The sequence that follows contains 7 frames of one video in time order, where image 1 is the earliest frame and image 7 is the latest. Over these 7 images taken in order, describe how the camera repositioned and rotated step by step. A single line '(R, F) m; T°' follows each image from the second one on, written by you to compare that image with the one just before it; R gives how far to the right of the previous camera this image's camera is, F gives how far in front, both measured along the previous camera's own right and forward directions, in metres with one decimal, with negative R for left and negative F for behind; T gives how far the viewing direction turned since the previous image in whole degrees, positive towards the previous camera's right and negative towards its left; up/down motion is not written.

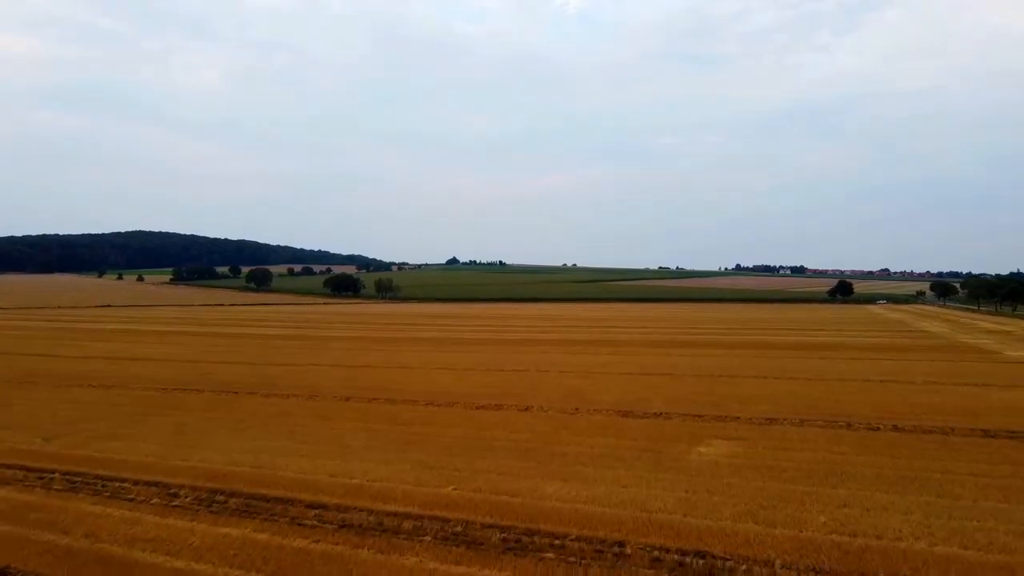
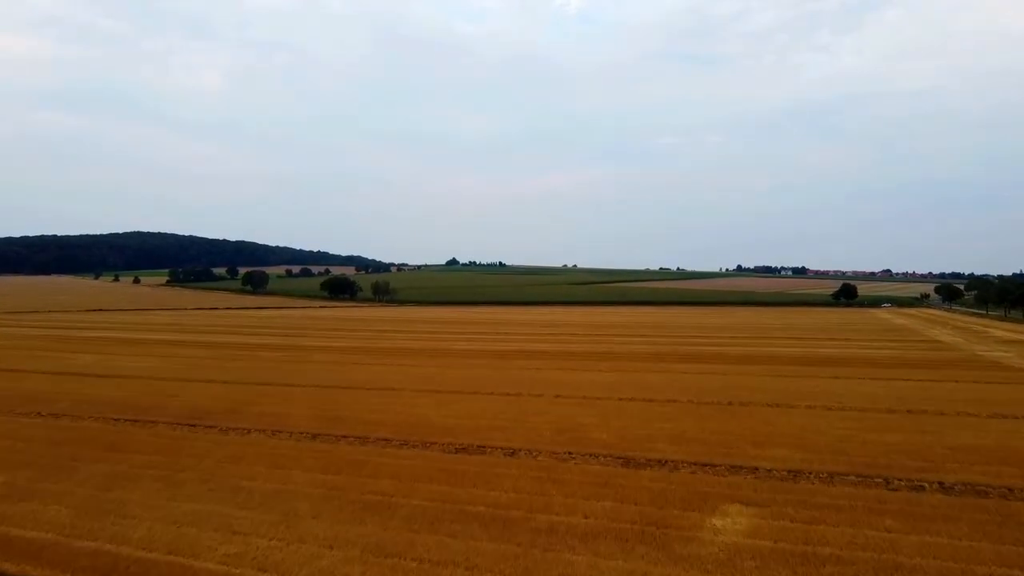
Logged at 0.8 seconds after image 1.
(+0.3, +1.4) m; 0°
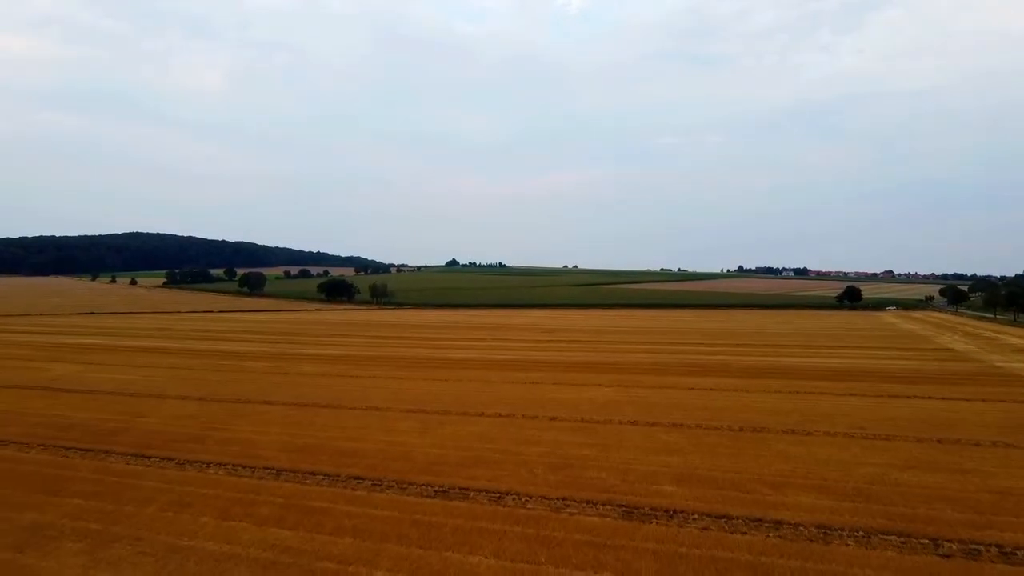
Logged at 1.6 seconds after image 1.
(+0.2, +1.2) m; 0°
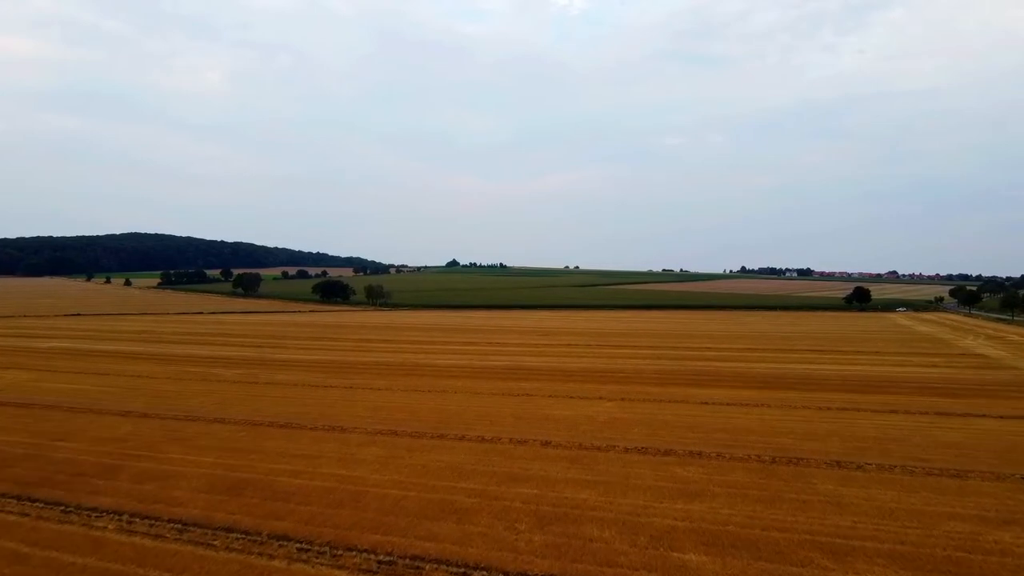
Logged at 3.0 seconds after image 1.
(+0.3, +2.4) m; 0°
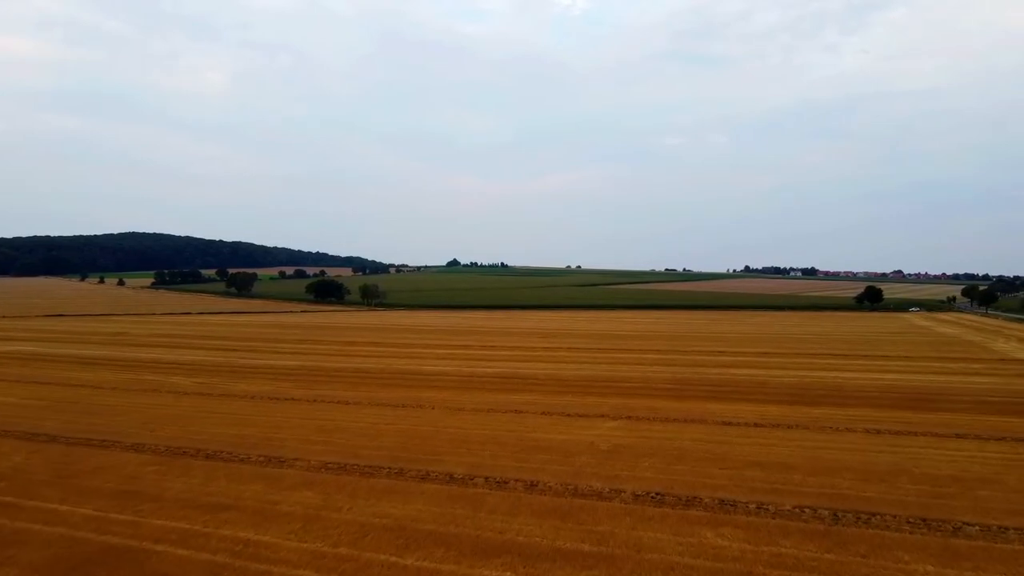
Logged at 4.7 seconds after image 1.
(+0.4, +2.8) m; 0°
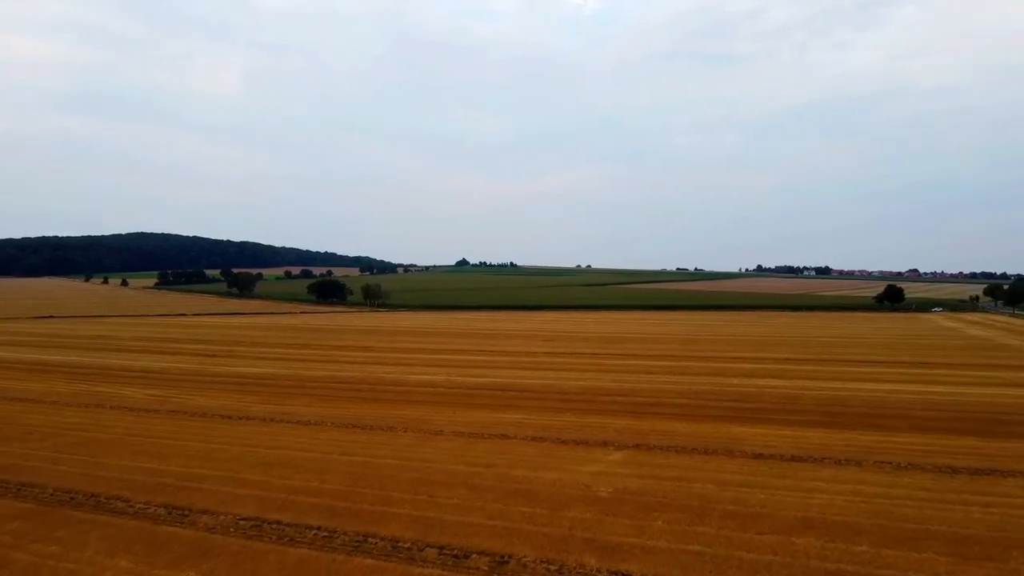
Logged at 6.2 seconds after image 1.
(+0.5, +2.7) m; -1°
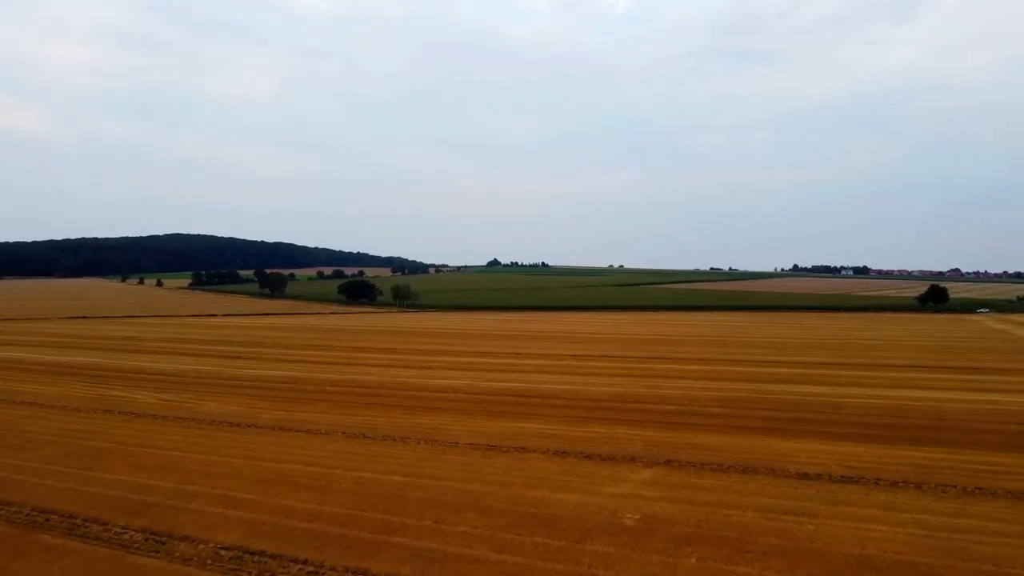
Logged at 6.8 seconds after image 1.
(+0.2, +1.0) m; -3°
